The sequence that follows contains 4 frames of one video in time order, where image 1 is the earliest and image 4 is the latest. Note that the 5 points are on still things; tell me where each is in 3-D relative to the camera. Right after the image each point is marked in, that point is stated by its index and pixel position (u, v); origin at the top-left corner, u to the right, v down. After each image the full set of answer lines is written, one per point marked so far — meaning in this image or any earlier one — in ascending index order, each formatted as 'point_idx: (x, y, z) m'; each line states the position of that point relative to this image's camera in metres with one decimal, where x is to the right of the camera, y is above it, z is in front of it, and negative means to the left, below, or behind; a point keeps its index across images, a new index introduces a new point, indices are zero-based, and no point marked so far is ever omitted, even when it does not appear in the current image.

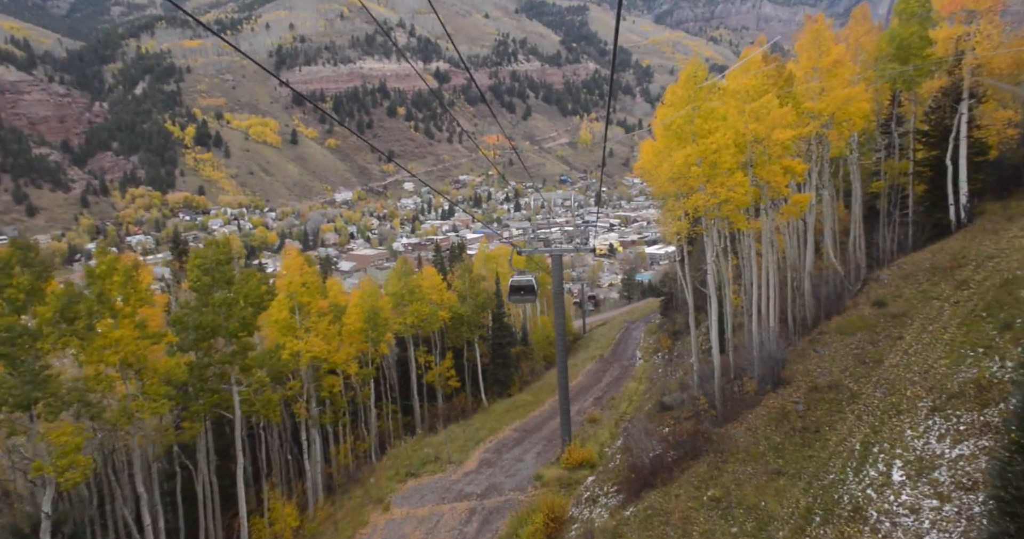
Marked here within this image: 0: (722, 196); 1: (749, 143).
0: (+5.0, +1.7, +18.9) m
1: (+5.6, +3.0, +19.4) m
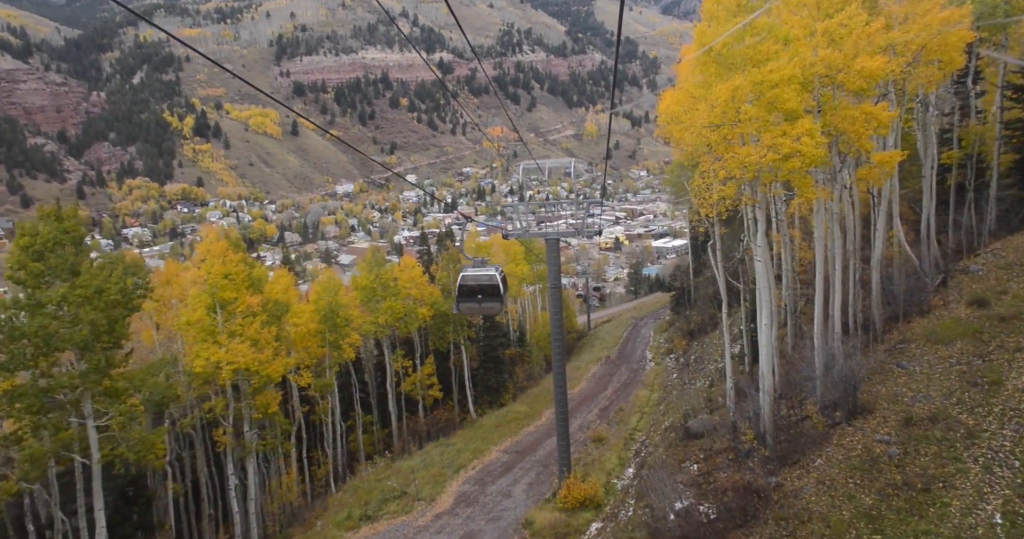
0: (+4.5, +2.0, +13.3) m
1: (+5.2, +3.3, +13.8) m
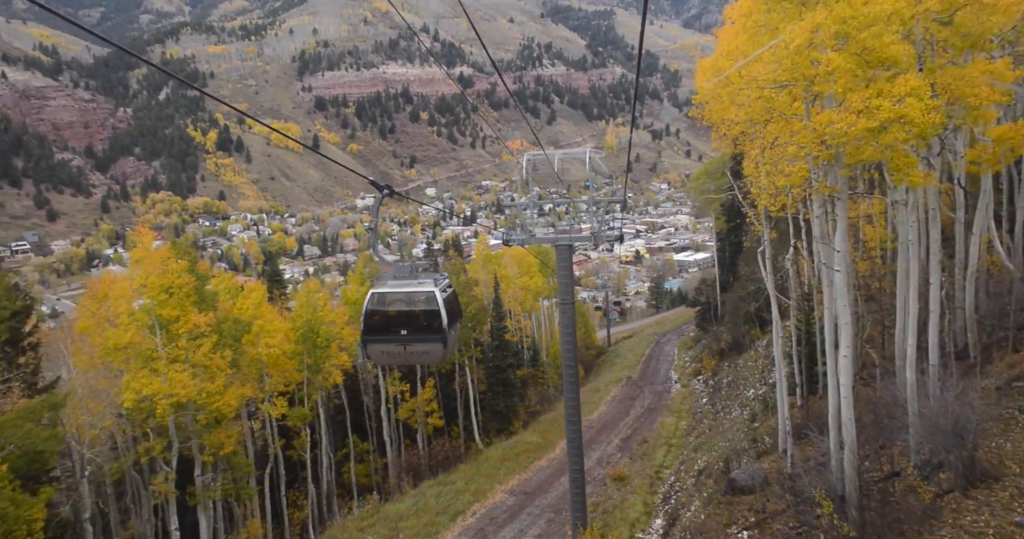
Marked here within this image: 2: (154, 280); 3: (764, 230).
0: (+4.4, +1.9, +9.6) m
1: (+5.1, +3.1, +10.1) m
2: (-7.3, -0.2, +16.7) m
3: (+4.8, +0.8, +15.6) m
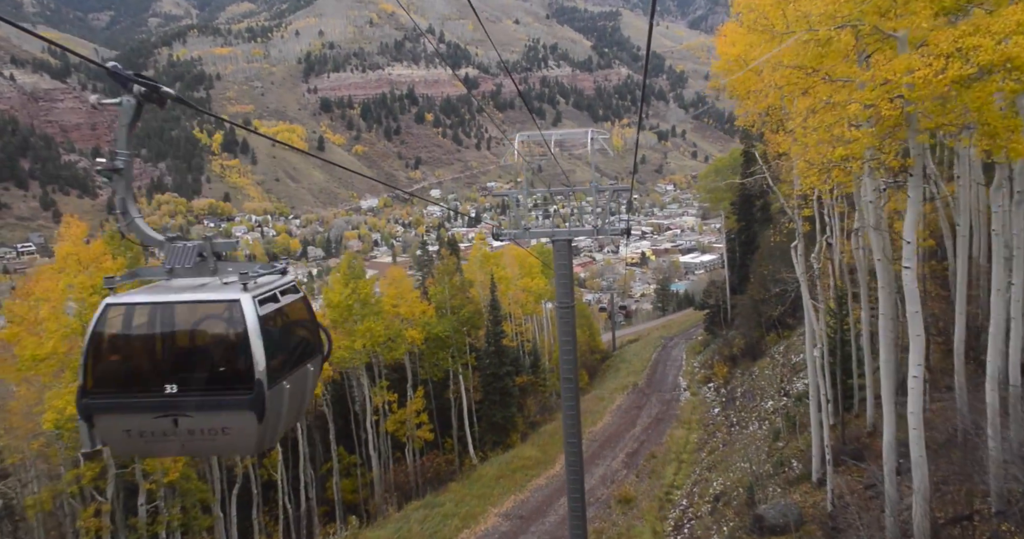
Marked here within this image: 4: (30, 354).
0: (+4.2, +1.9, +7.2) m
1: (+4.8, +3.1, +7.7) m
2: (-7.5, -0.2, +14.4) m
3: (+4.6, +0.8, +13.2) m
4: (-8.4, -1.5, +14.3) m
